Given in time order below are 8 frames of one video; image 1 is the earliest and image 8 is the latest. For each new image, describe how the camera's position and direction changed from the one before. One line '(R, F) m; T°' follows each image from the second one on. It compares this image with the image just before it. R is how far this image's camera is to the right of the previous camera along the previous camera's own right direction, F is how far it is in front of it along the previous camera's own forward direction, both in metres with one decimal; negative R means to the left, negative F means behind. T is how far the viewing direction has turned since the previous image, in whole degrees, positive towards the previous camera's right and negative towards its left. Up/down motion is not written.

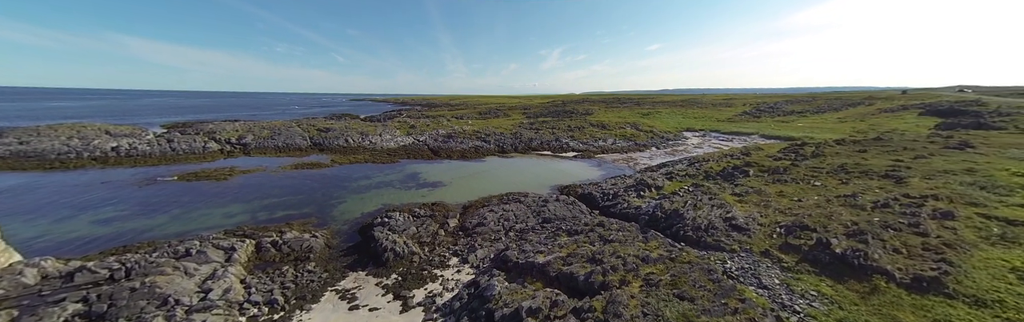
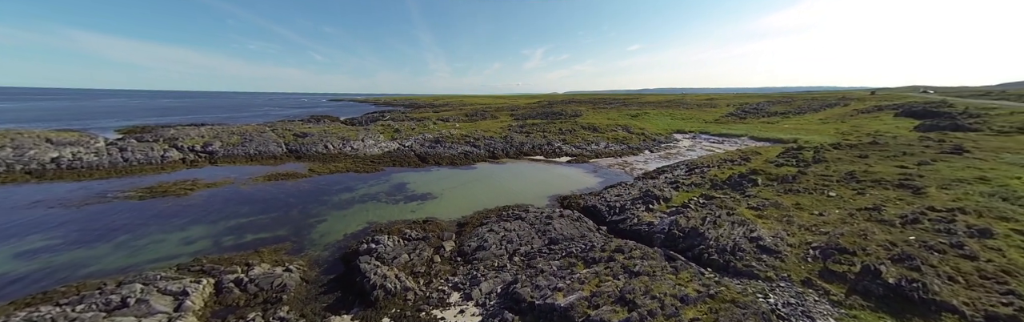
(-0.8, +1.4) m; +3°
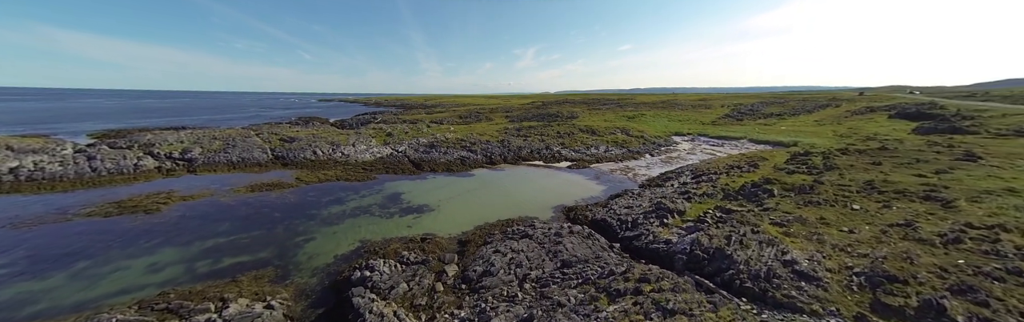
(-0.6, +1.1) m; +1°
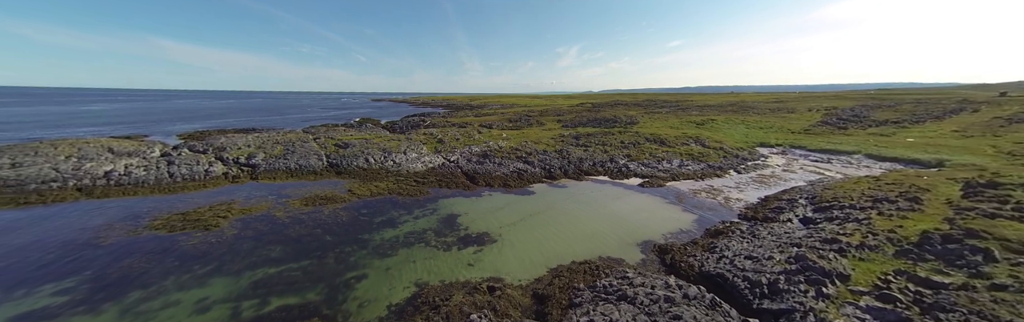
(-2.3, +2.9) m; -7°
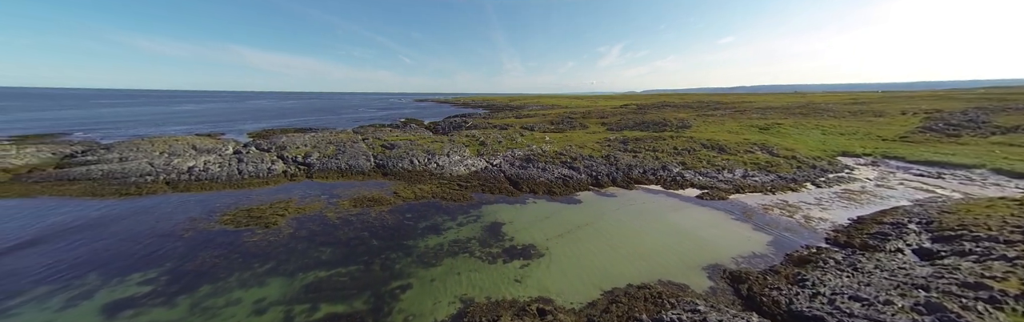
(-0.9, +0.9) m; -7°
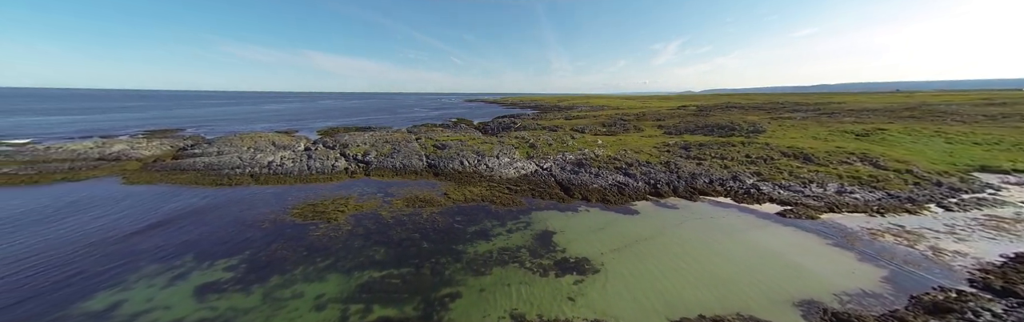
(-0.7, +0.7) m; -8°
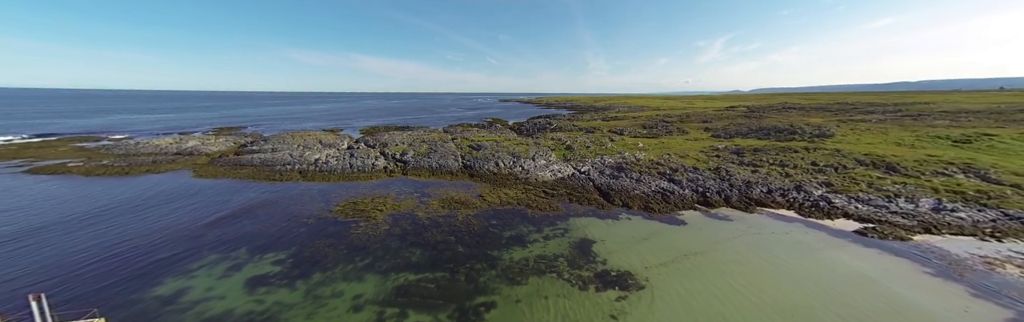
(-0.4, +0.5) m; -6°
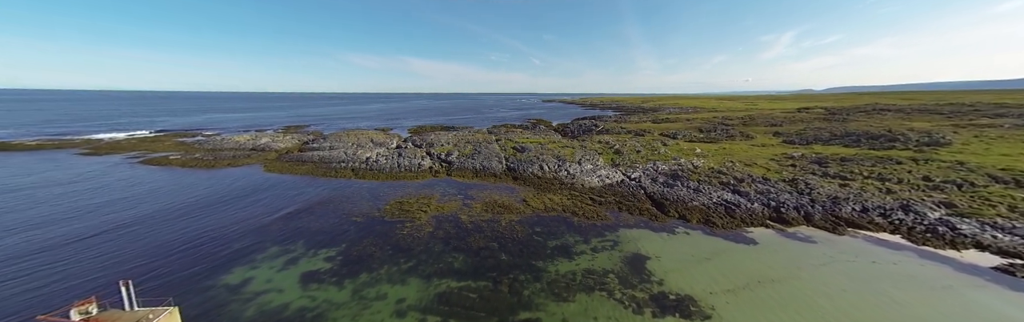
(-0.4, +0.6) m; -8°
